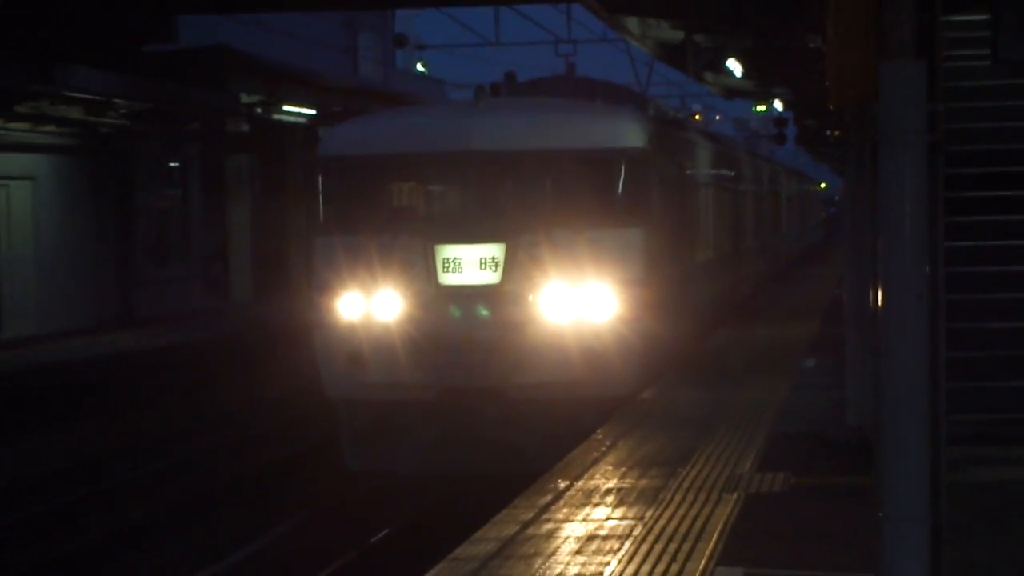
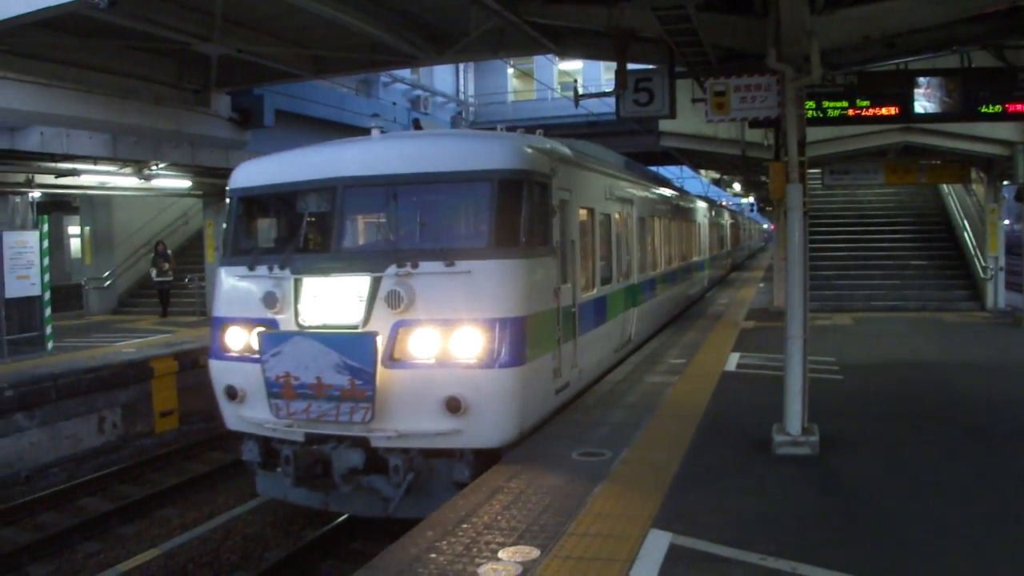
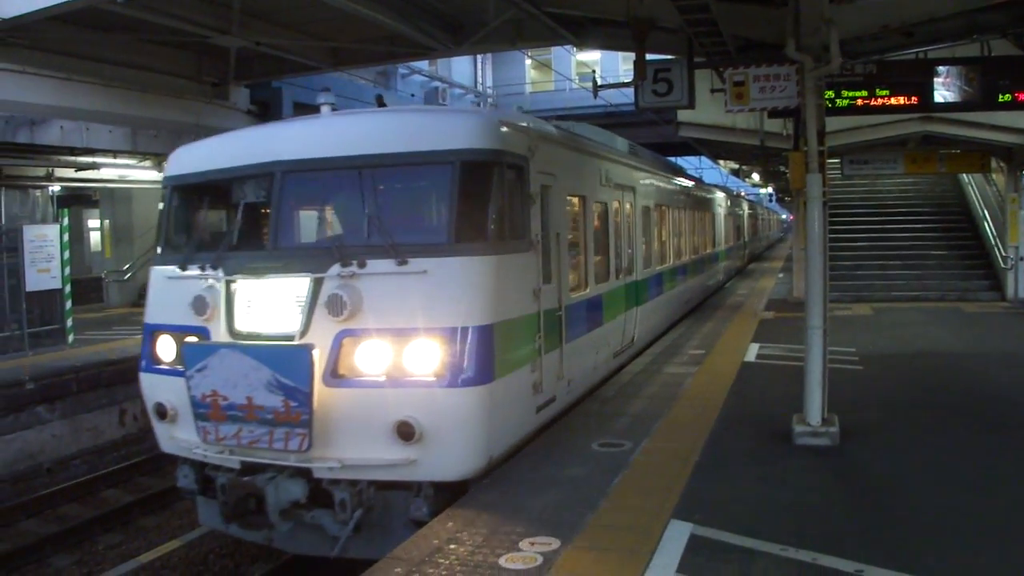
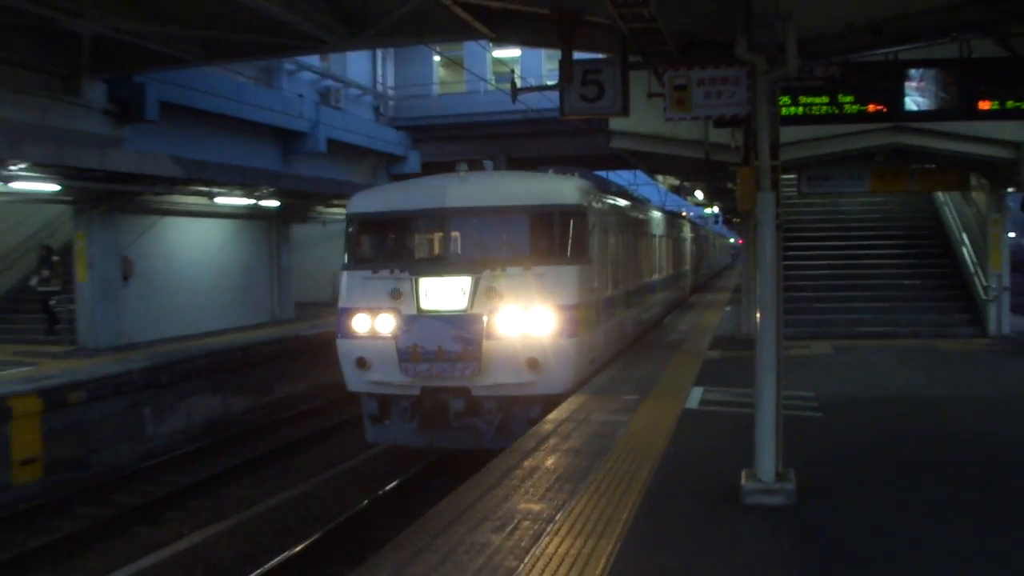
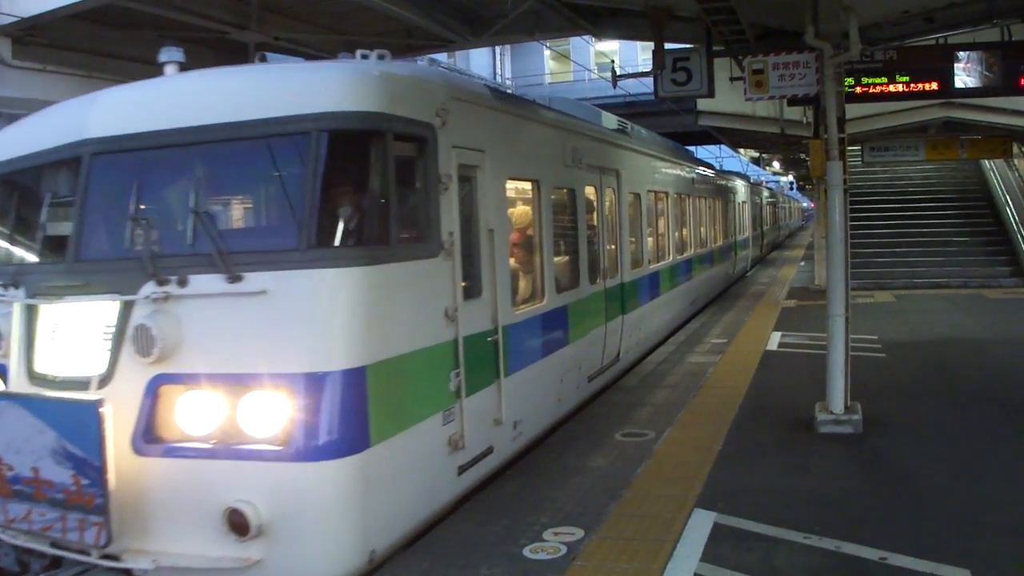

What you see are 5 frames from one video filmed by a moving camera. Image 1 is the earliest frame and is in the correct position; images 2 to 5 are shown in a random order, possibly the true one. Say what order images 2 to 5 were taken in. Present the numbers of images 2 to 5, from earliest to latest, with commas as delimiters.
4, 2, 3, 5
